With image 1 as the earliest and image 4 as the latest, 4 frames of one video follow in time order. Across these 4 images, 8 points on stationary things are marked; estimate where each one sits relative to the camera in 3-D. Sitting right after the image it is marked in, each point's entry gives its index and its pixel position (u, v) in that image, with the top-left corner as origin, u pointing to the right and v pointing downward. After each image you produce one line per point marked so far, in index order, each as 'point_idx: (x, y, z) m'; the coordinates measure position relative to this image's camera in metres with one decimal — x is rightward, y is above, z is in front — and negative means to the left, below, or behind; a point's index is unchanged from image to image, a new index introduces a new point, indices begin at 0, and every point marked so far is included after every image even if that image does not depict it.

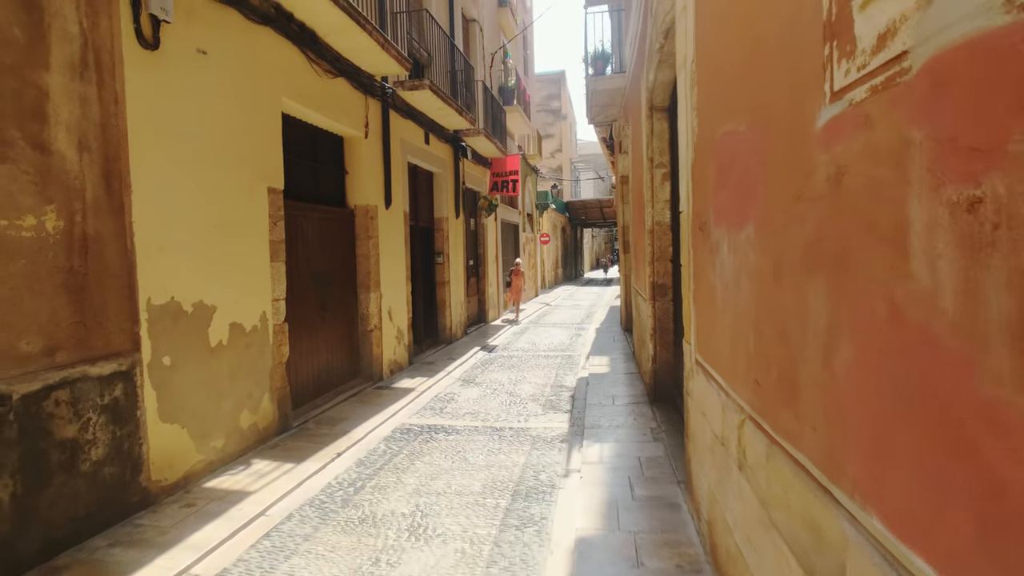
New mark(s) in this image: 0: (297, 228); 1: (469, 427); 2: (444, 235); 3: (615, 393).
0: (-2.3, +0.6, +5.8) m
1: (-0.4, -1.4, +5.6) m
2: (-1.3, +1.0, +10.2) m
3: (+1.2, -1.2, +6.5) m
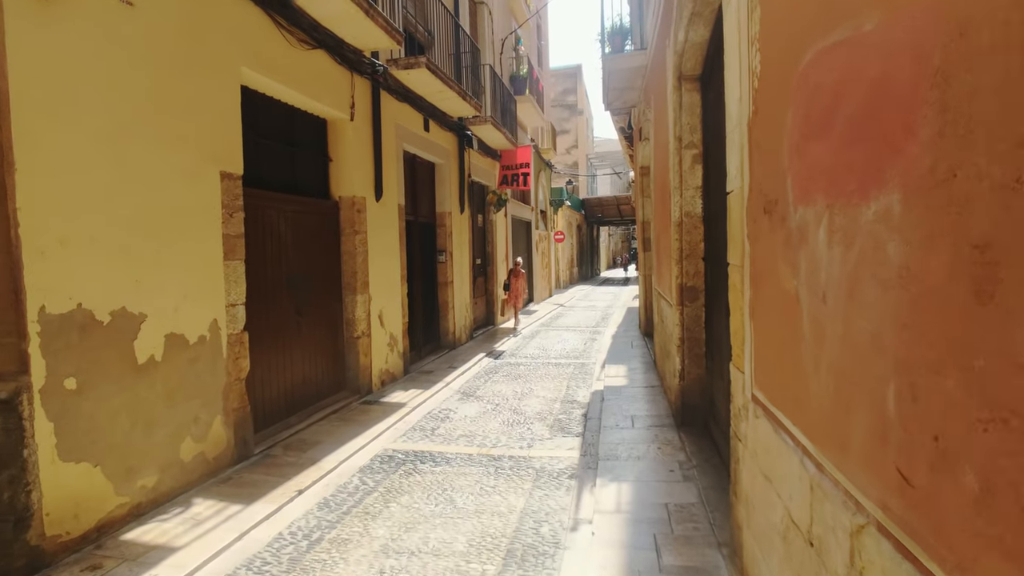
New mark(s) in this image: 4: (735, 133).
0: (-2.2, +0.6, +5.0) m
1: (-0.4, -1.4, +4.7) m
2: (-1.1, +1.0, +9.3) m
3: (+1.2, -1.3, +5.6) m
4: (+1.0, +0.7, +2.5) m
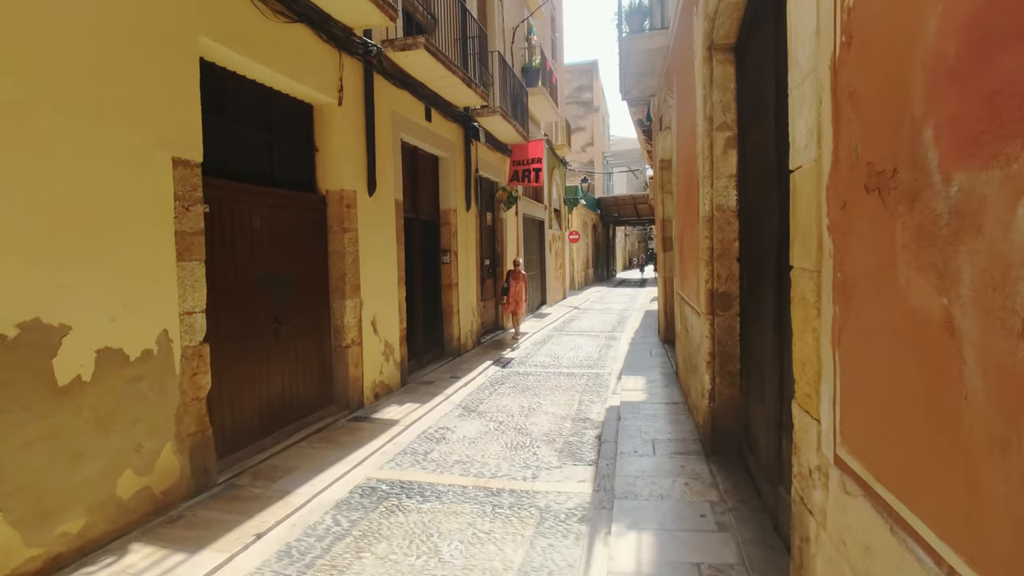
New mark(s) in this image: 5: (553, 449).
0: (-2.2, +0.6, +4.4) m
1: (-0.4, -1.5, +4.1) m
2: (-1.0, +0.9, +8.7) m
3: (+1.3, -1.3, +4.9) m
4: (+0.9, +0.6, +1.8) m
5: (+0.4, -1.4, +4.8) m
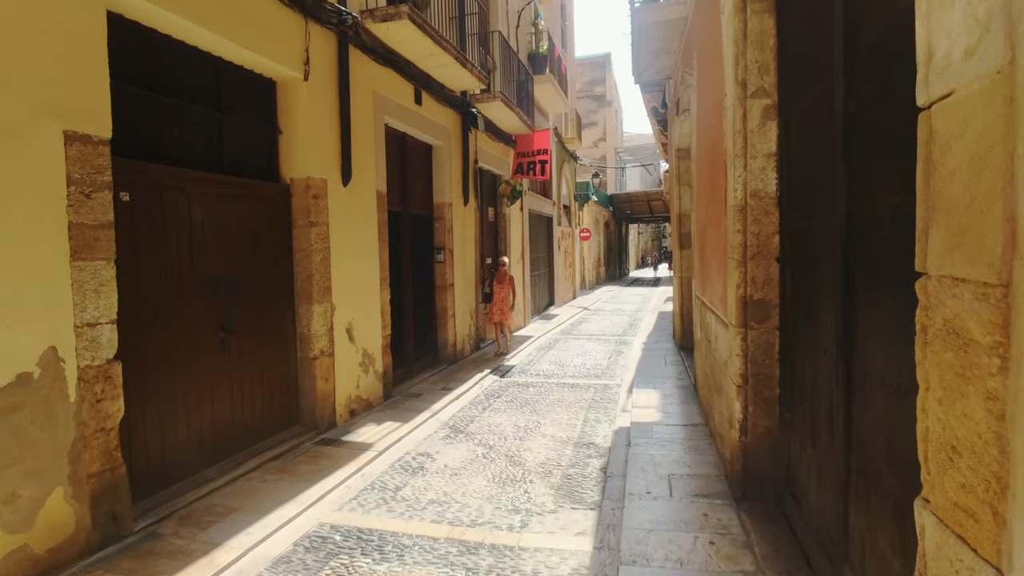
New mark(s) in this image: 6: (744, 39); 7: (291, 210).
0: (-2.3, +0.5, +3.7) m
1: (-0.5, -1.5, +3.3) m
2: (-1.0, +0.9, +7.9) m
3: (+1.2, -1.3, +4.1) m
4: (+0.8, +0.6, +1.0) m
5: (+0.3, -1.4, +4.0) m
6: (+1.4, +1.5, +3.2) m
7: (-2.0, +0.7, +4.9) m
